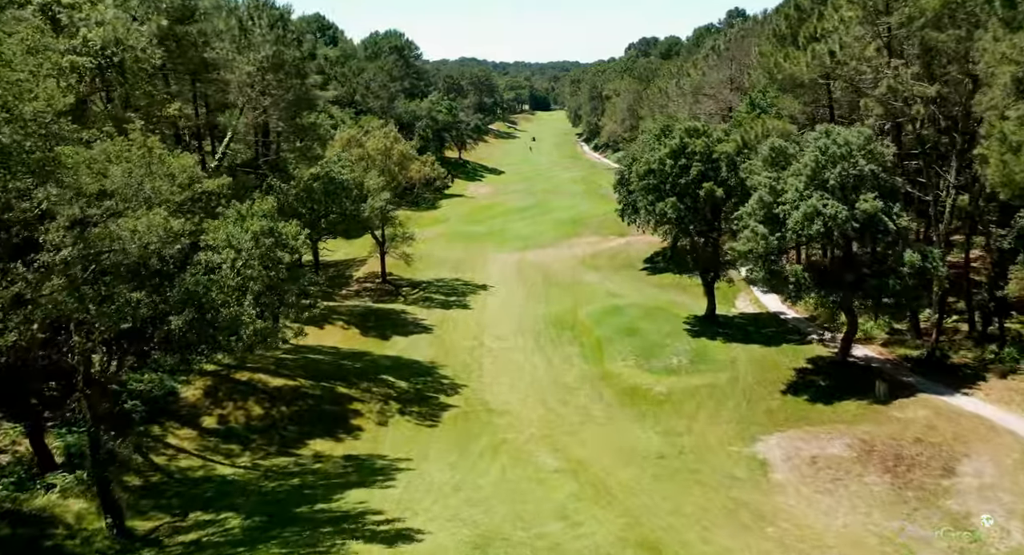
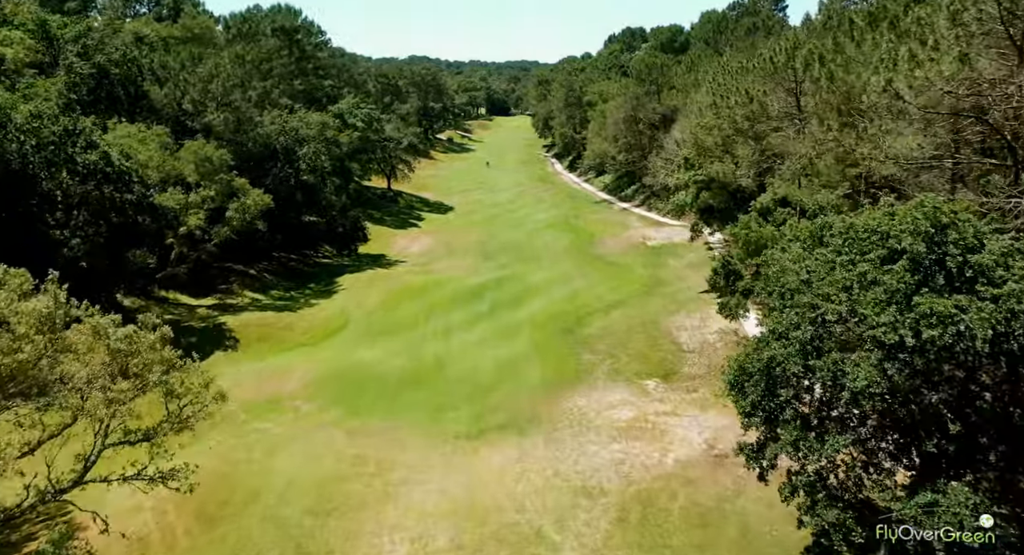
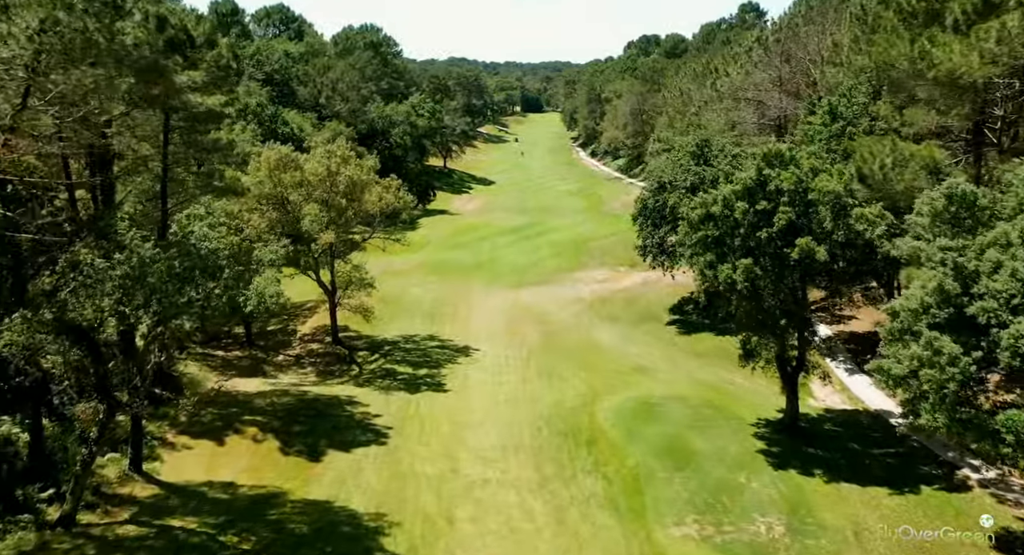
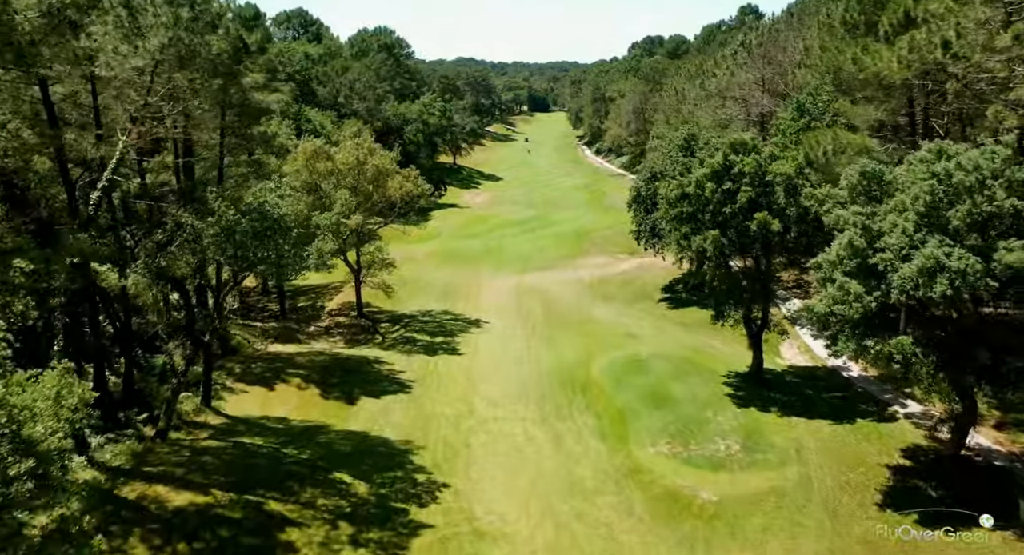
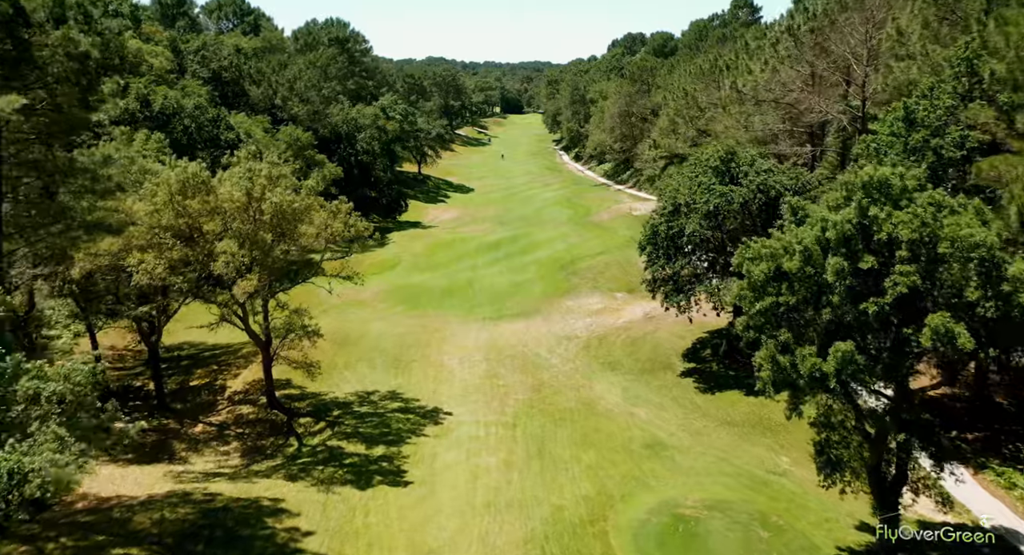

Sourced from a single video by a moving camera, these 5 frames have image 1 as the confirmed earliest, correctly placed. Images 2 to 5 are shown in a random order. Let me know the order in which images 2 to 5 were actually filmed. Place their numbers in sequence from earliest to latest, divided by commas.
4, 3, 5, 2
